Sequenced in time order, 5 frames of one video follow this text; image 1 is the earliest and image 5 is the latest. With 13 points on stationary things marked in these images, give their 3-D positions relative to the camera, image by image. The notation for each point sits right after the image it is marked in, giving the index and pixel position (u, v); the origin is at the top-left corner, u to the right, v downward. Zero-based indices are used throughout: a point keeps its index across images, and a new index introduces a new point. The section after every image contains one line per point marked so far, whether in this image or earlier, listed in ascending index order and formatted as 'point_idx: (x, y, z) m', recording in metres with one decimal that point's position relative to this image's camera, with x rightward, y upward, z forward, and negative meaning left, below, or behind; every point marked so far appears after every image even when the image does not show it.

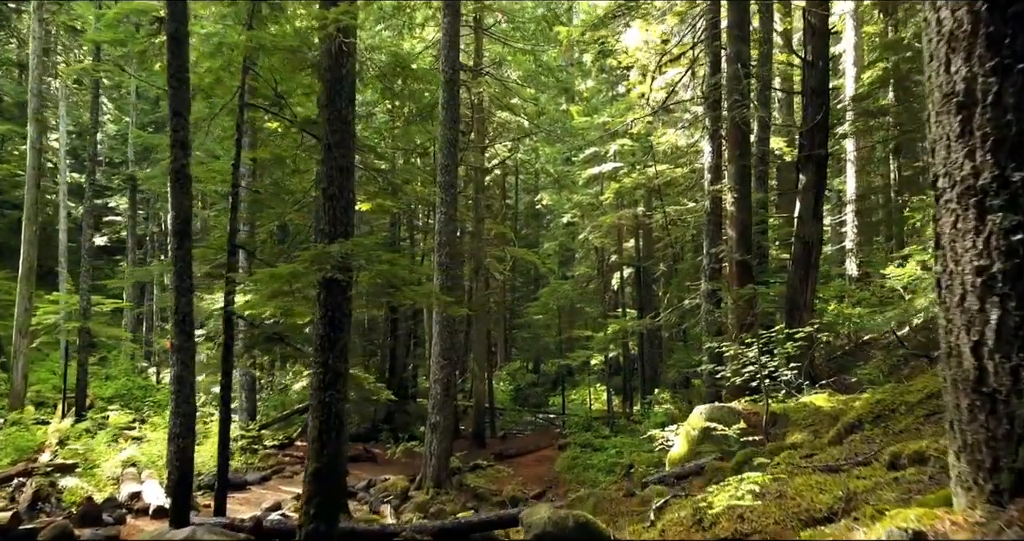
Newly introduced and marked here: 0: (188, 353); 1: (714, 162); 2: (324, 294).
0: (-3.5, -0.9, +7.8) m
1: (+3.6, +1.9, +12.8) m
2: (-1.7, -0.2, +6.5) m
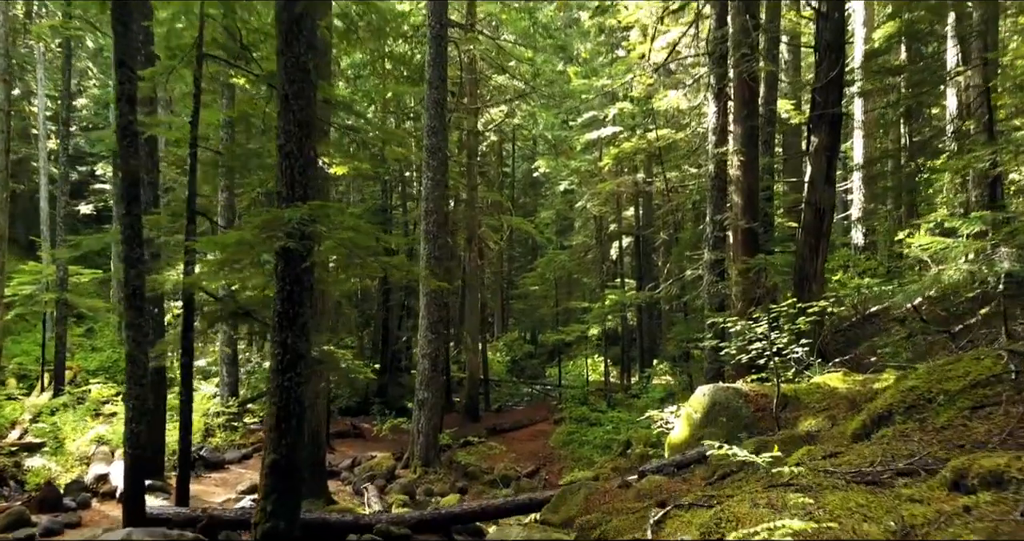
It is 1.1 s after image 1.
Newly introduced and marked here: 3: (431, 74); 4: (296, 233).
0: (-3.6, -0.6, +7.1) m
1: (+3.4, +2.4, +12.0) m
2: (-1.8, 0.0, +5.8) m
3: (-1.4, +3.5, +13.0) m
4: (-1.7, +0.3, +5.6) m
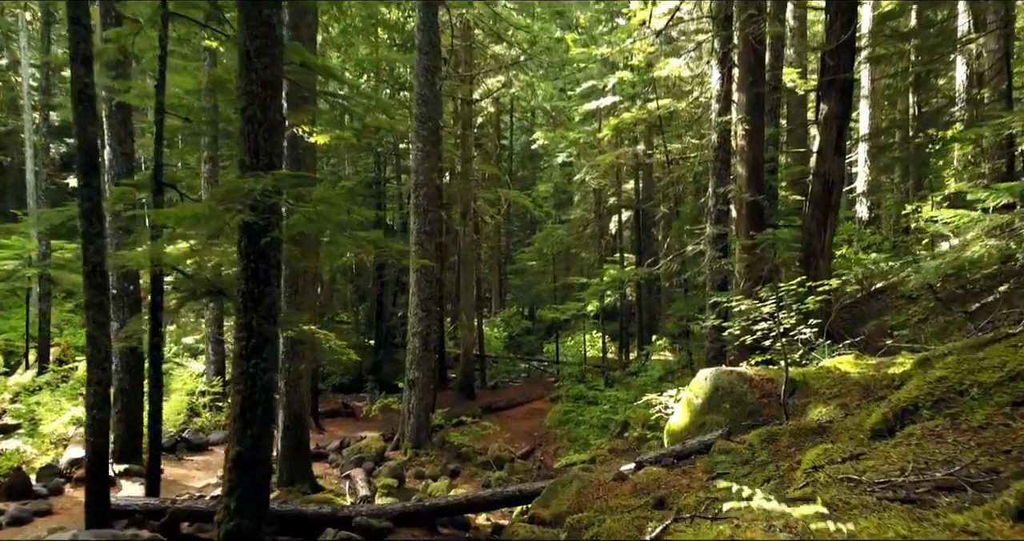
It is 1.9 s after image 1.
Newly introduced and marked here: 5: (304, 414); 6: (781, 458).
0: (-3.7, -0.4, +6.6) m
1: (+3.3, +2.8, +11.4) m
2: (-1.9, +0.2, +5.3) m
3: (-1.6, +3.9, +12.4) m
4: (-1.8, +0.5, +5.1) m
5: (-2.7, -1.9, +9.6) m
6: (+1.8, -1.3, +4.9) m
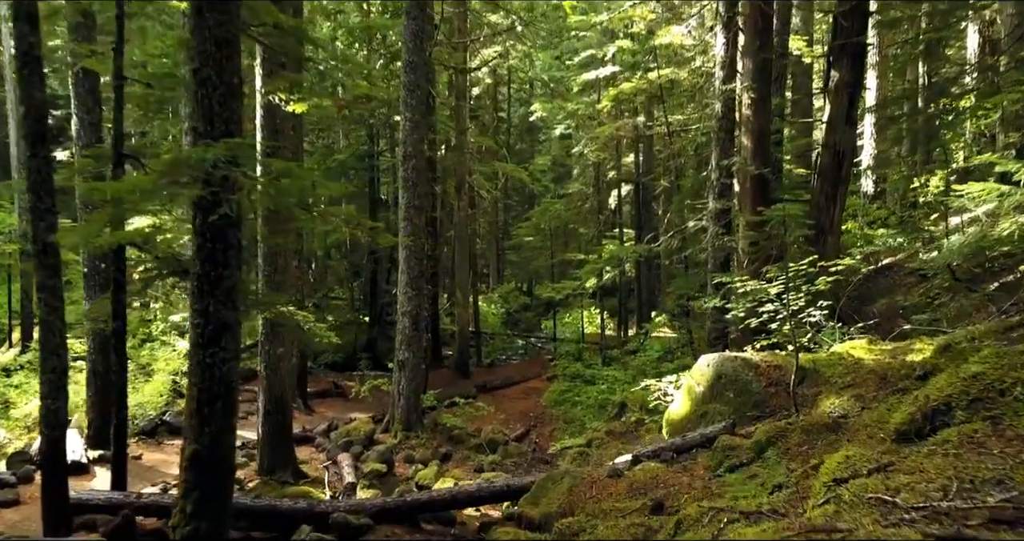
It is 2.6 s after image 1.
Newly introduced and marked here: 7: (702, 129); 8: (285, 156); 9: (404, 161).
0: (-3.8, -0.2, +6.1) m
1: (+3.2, +3.2, +10.7) m
2: (-2.0, +0.3, +4.7) m
3: (-1.7, +4.3, +11.7) m
4: (-1.9, +0.6, +4.6) m
5: (-2.8, -1.6, +9.2) m
6: (+1.7, -1.2, +4.5) m
7: (+3.6, +2.7, +13.9) m
8: (-2.9, +1.4, +9.2) m
9: (-1.8, +1.8, +12.1) m
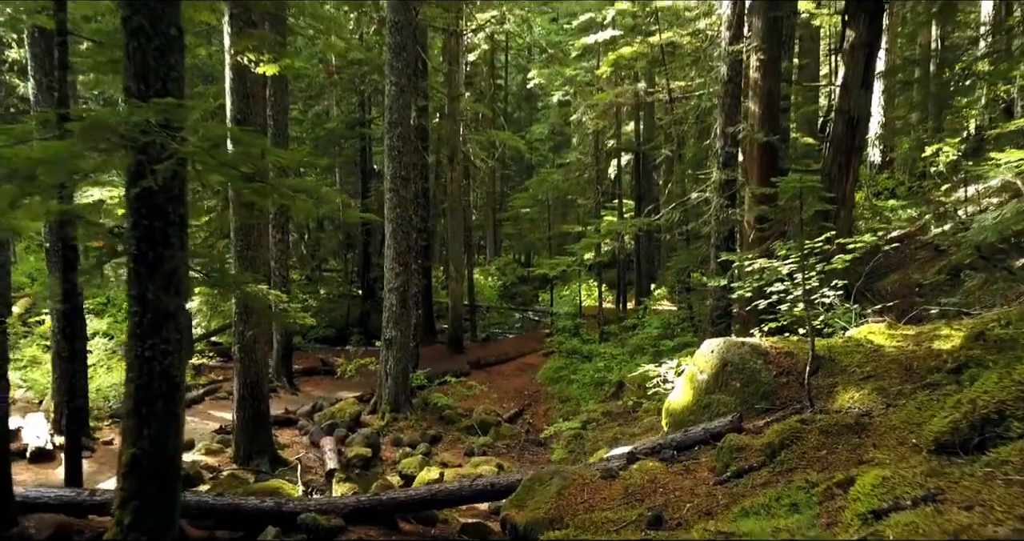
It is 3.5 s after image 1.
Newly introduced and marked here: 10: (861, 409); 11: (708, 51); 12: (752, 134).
0: (-3.9, 0.0, +5.5) m
1: (+3.1, +3.5, +10.0) m
2: (-2.1, +0.4, +4.1) m
3: (-1.8, +4.7, +10.9) m
4: (-2.0, +0.7, +4.0) m
5: (-3.0, -1.3, +8.6) m
6: (+1.6, -1.1, +3.9) m
7: (+3.5, +3.2, +13.2) m
8: (-3.0, +1.7, +8.5) m
9: (-1.9, +2.2, +11.4) m
10: (+2.2, -0.9, +4.5) m
11: (+3.6, +4.1, +13.5) m
12: (+3.1, +1.8, +9.3) m
